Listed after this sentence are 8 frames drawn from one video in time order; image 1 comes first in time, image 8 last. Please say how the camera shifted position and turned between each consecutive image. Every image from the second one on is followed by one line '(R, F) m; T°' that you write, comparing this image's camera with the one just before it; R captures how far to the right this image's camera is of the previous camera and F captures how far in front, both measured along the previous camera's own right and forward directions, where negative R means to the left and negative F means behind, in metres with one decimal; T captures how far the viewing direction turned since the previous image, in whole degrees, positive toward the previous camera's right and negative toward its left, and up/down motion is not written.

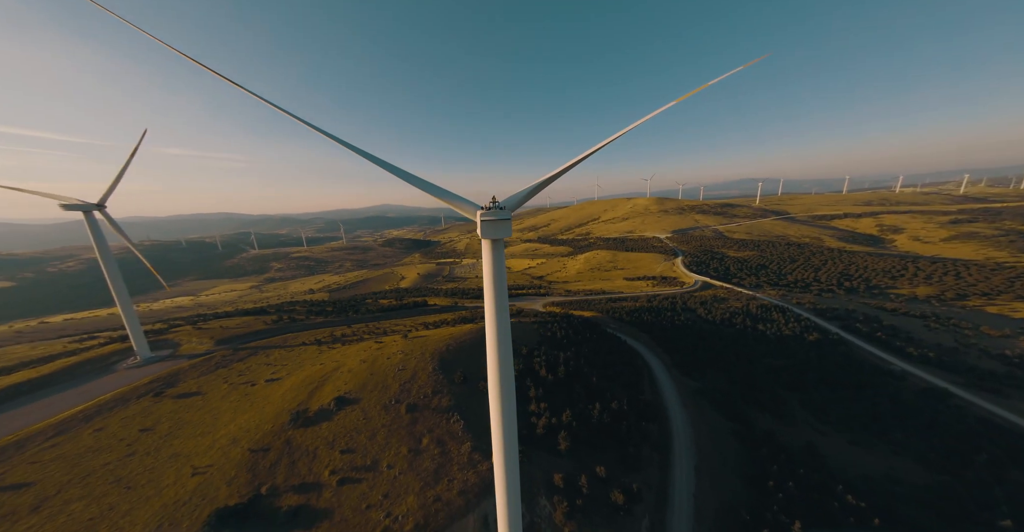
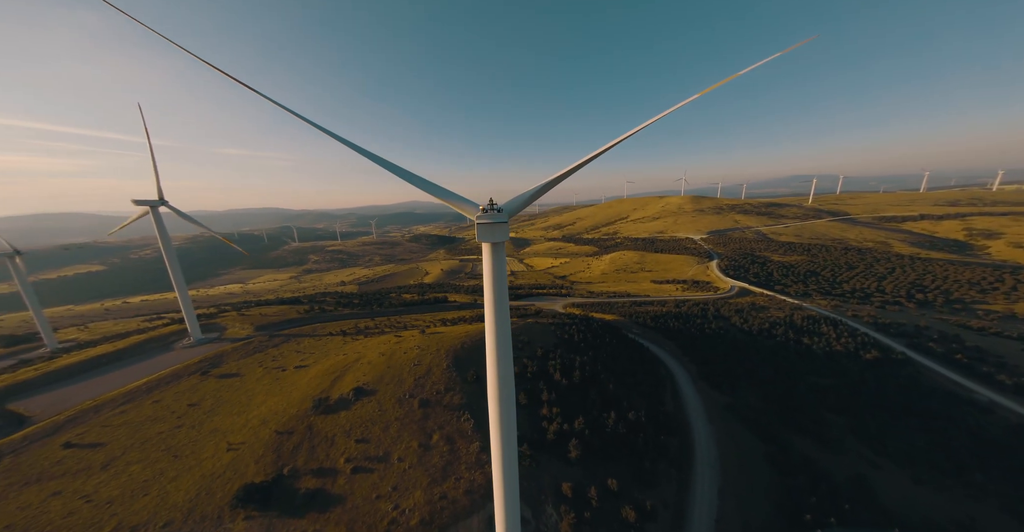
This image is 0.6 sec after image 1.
(+1.3, +0.7) m; -6°
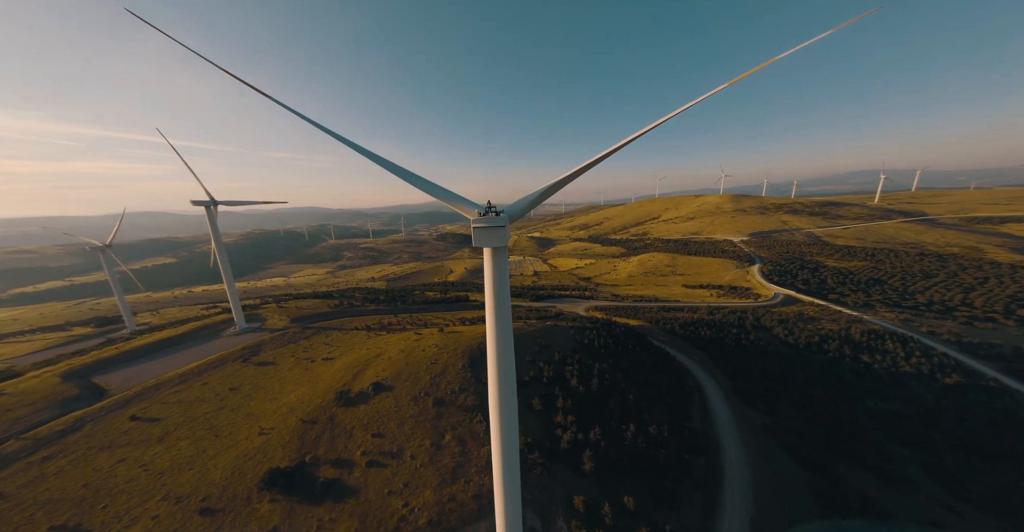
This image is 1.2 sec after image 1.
(+1.2, +0.8) m; -6°
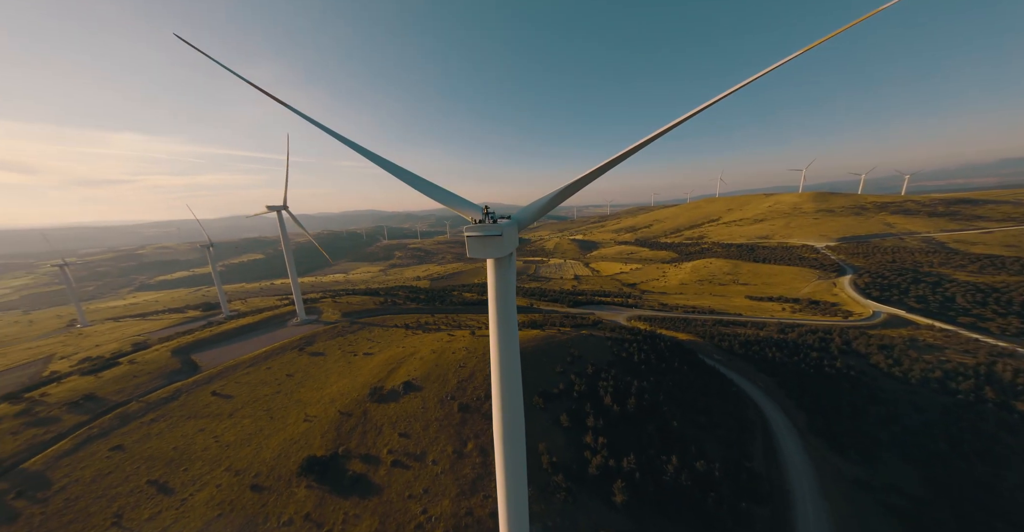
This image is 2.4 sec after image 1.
(+1.6, +1.7) m; -9°
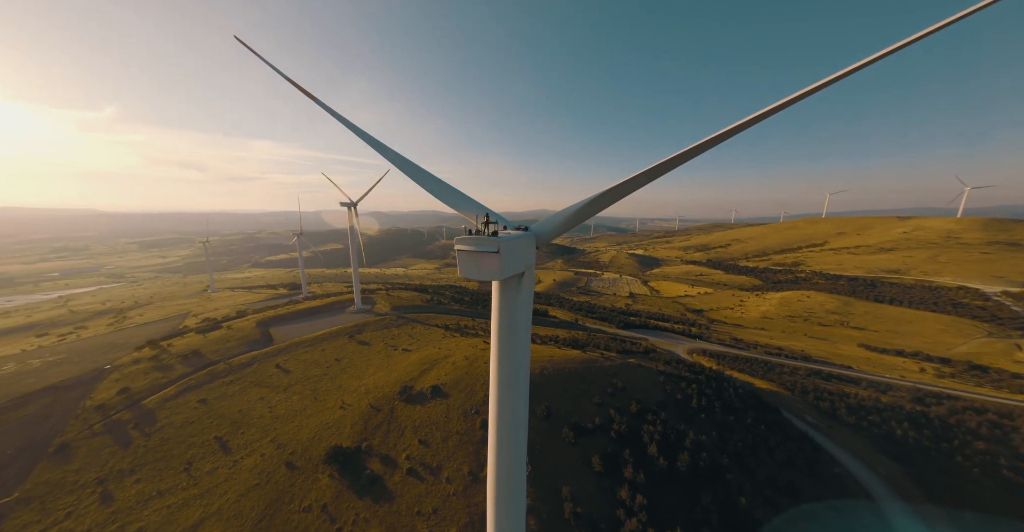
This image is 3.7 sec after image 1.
(+1.2, +2.6) m; -11°
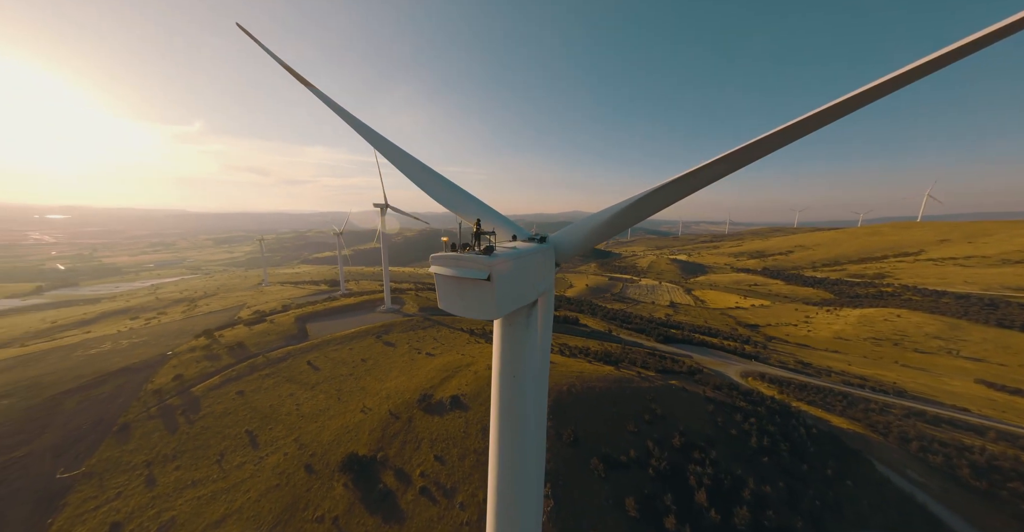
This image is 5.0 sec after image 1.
(+0.4, +2.3) m; -6°
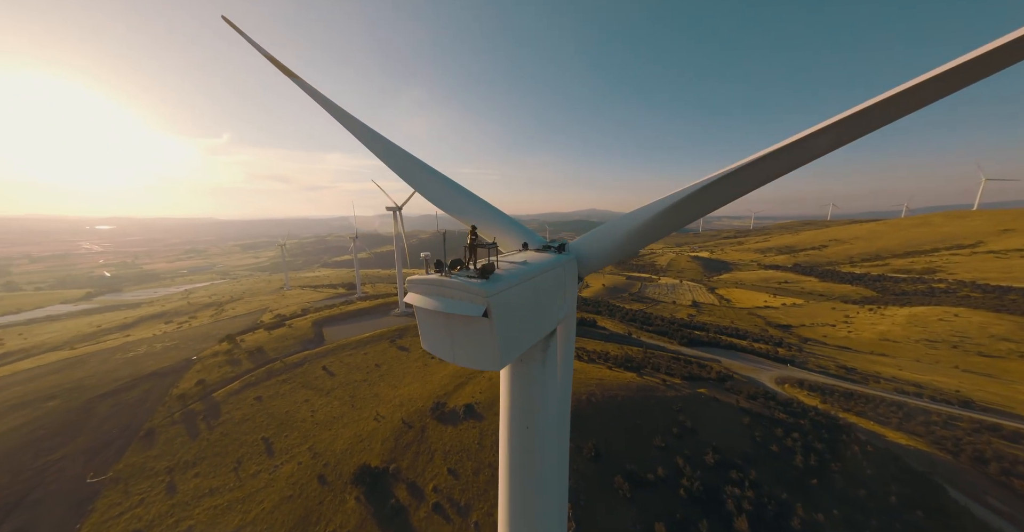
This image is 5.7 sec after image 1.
(0.0, +1.3) m; -3°
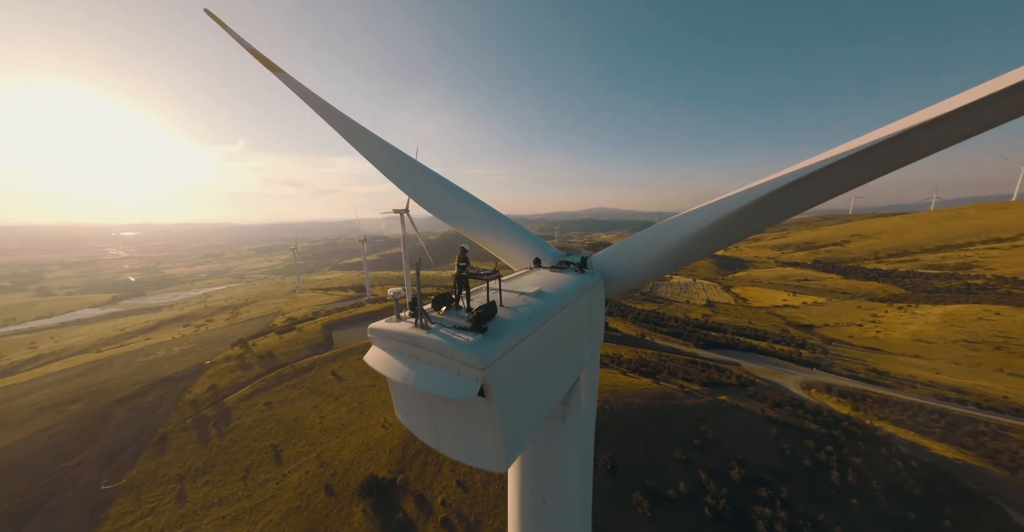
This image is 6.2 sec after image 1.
(0.0, +1.0) m; -1°
